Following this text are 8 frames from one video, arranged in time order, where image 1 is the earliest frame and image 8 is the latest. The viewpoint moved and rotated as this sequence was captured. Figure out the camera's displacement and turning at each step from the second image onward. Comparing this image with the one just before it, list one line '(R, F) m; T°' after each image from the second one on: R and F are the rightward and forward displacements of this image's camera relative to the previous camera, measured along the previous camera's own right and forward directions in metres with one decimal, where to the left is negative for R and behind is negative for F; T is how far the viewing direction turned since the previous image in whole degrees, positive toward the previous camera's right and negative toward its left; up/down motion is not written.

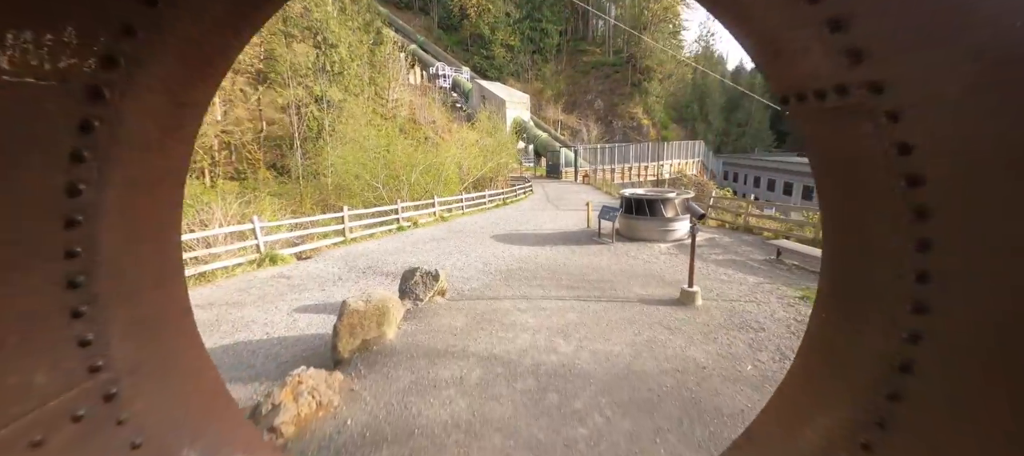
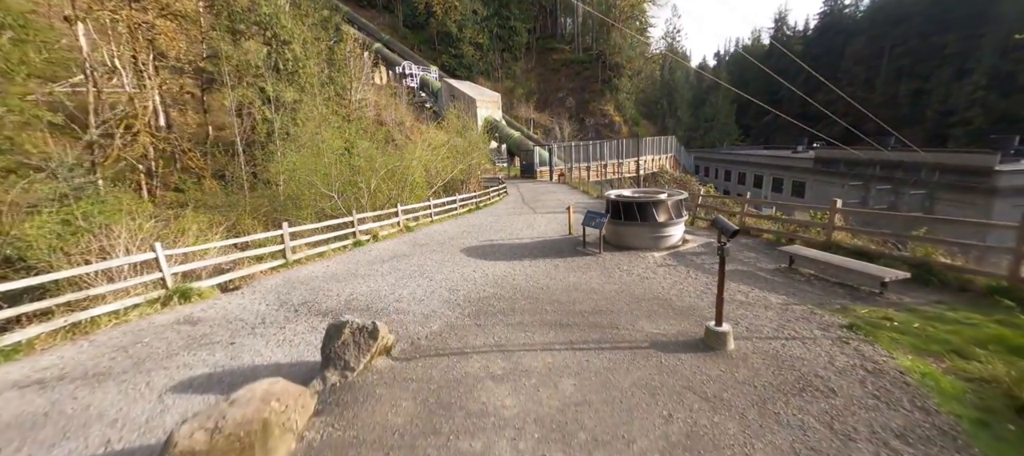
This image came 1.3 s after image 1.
(+0.1, +1.3) m; +4°
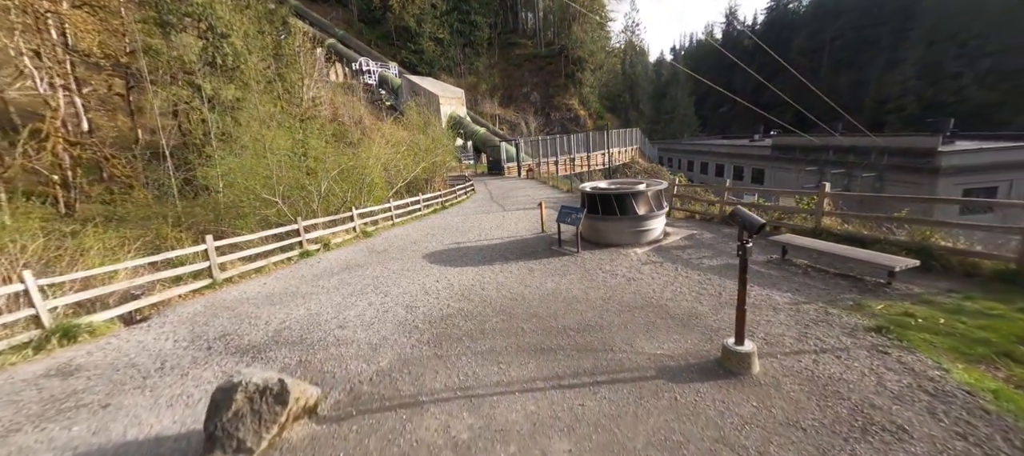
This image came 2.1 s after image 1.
(+0.1, +0.9) m; +5°
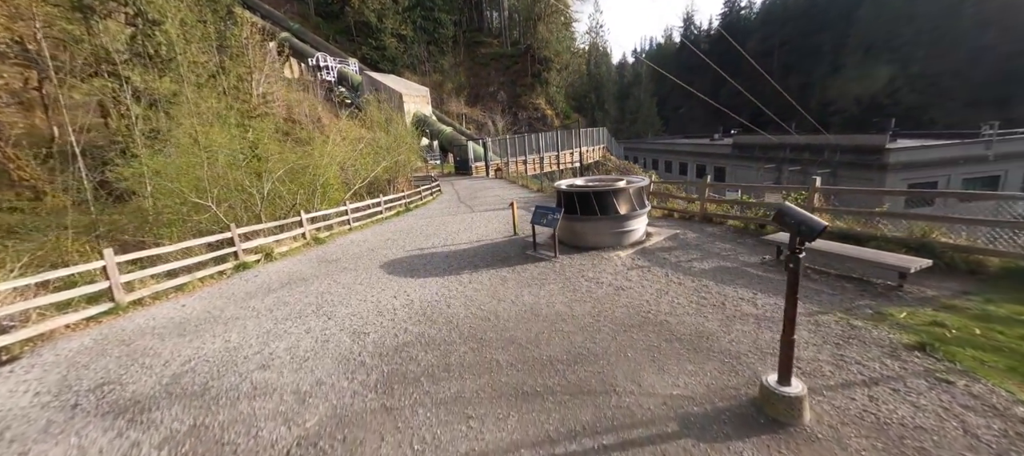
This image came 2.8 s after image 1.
(0.0, +0.8) m; +5°
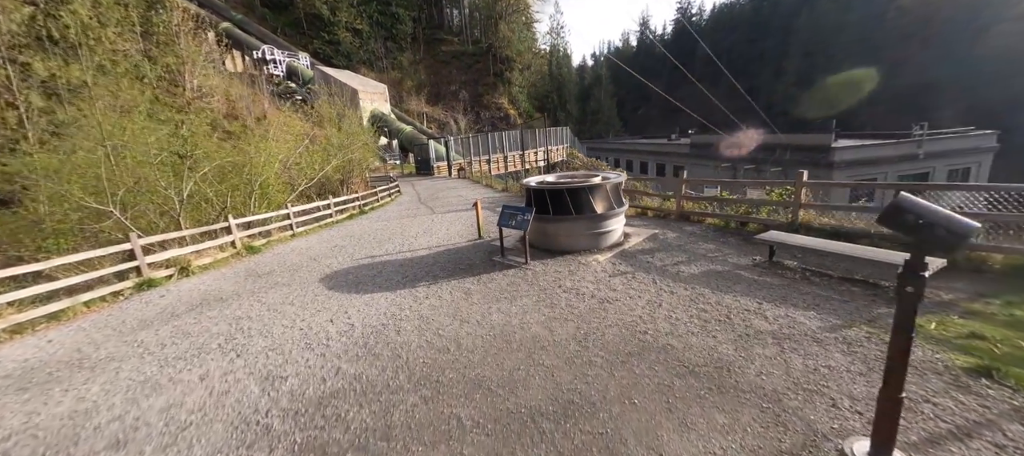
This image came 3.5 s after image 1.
(0.0, +0.8) m; +6°
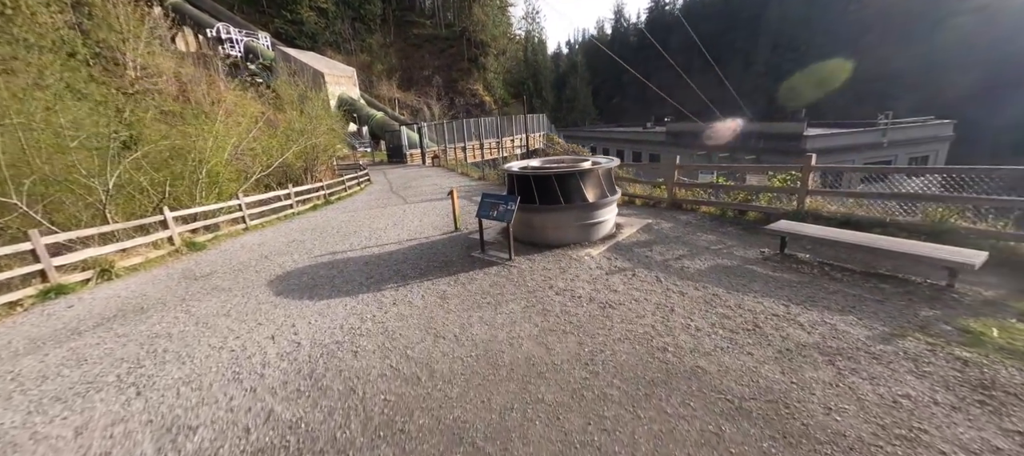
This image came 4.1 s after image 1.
(-0.1, +0.7) m; +4°
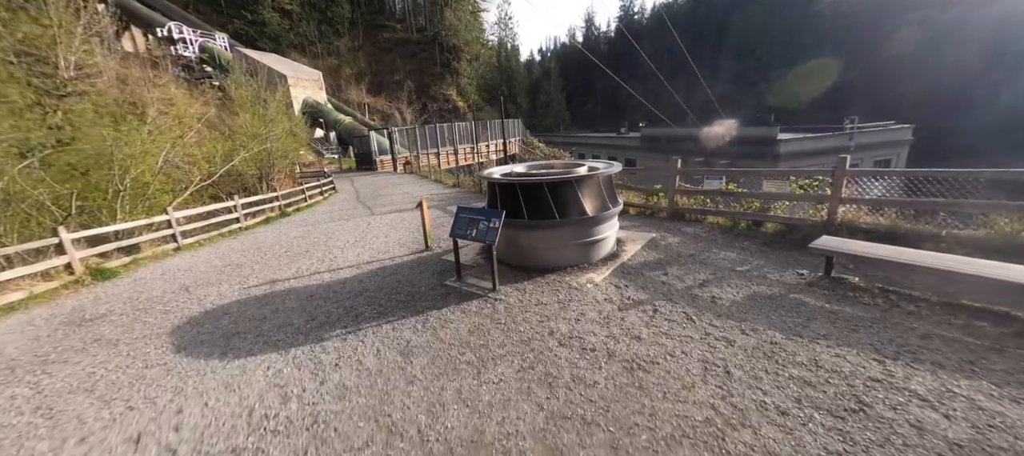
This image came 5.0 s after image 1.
(-0.1, +1.0) m; +4°
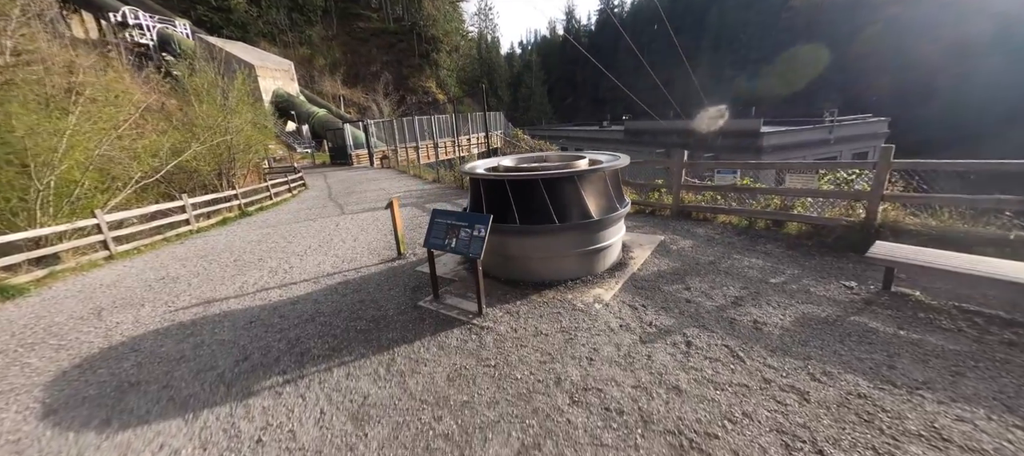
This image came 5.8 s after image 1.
(-0.1, +0.8) m; +3°
